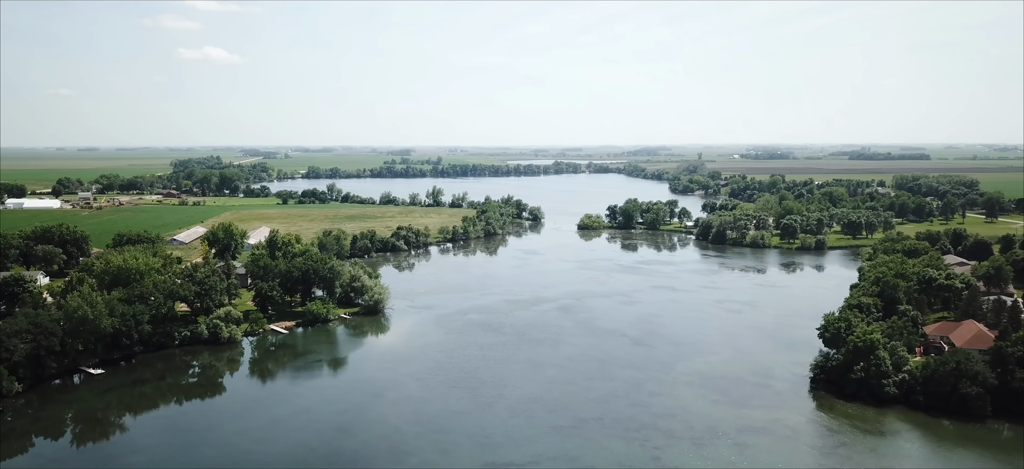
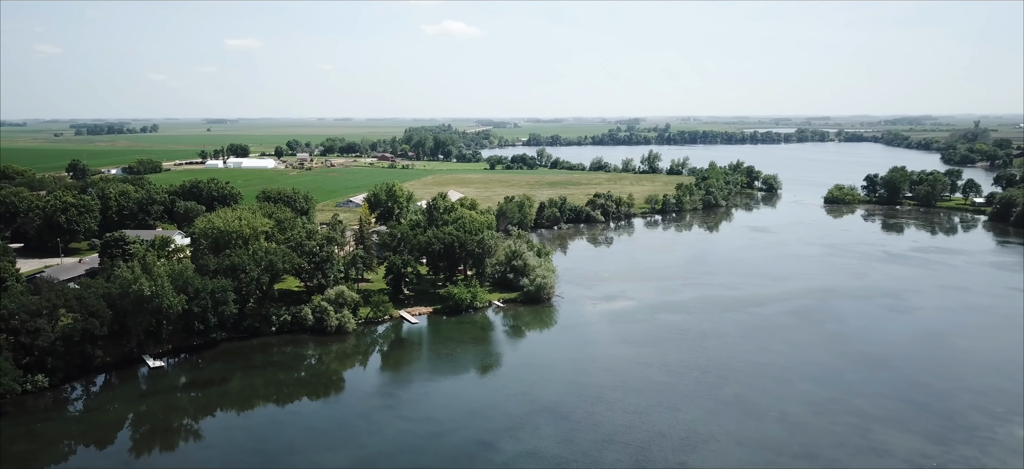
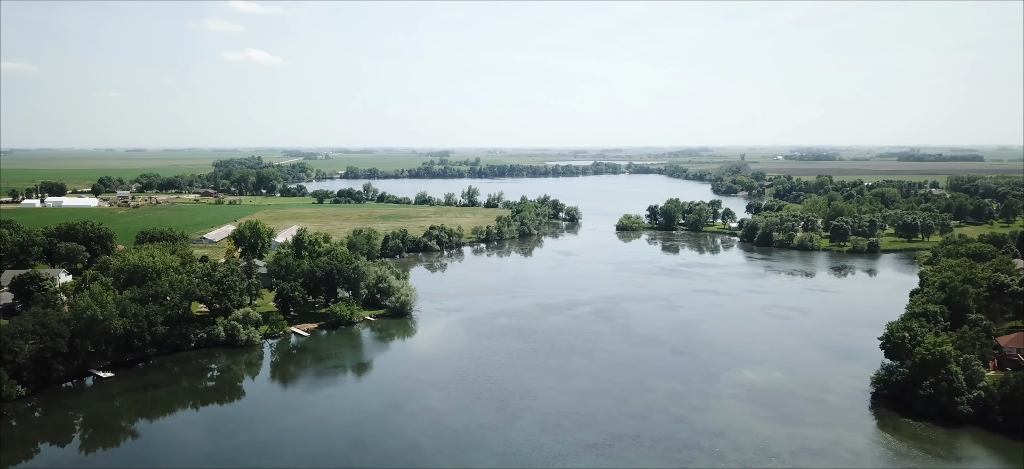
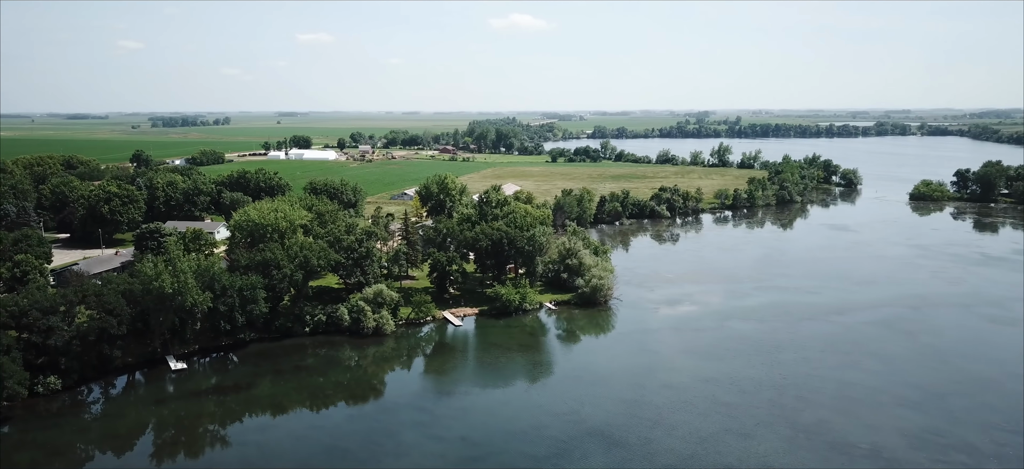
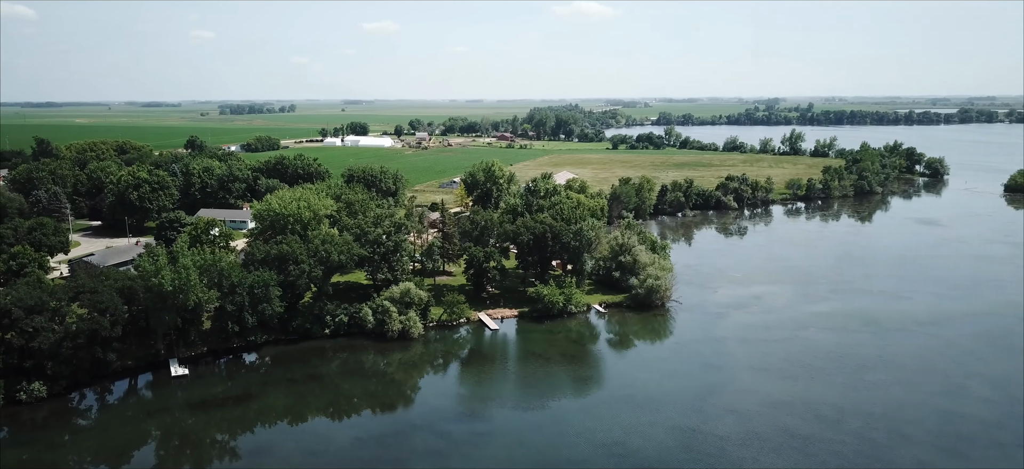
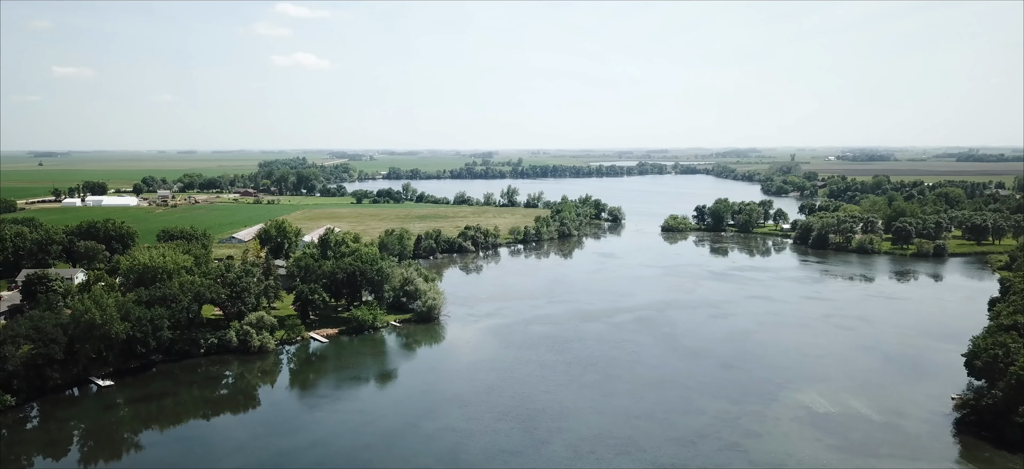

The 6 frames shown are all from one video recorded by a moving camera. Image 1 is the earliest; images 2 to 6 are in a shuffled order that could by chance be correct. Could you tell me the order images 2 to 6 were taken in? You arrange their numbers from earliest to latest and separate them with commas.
3, 6, 2, 4, 5
